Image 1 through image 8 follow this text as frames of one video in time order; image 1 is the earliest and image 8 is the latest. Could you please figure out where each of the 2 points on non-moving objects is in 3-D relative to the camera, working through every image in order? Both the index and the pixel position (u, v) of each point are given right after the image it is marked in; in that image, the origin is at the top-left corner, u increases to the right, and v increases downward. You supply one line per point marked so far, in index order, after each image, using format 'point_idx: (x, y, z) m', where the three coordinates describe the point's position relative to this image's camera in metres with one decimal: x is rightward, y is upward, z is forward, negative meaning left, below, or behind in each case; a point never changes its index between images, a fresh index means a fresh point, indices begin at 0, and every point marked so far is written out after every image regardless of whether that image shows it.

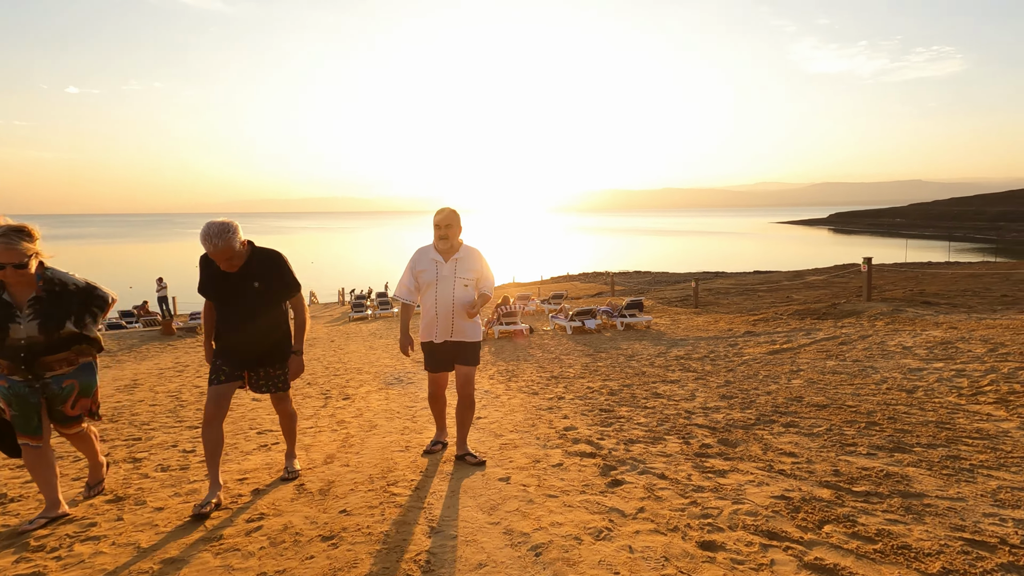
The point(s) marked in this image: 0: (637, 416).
0: (+1.2, -1.3, +5.4) m
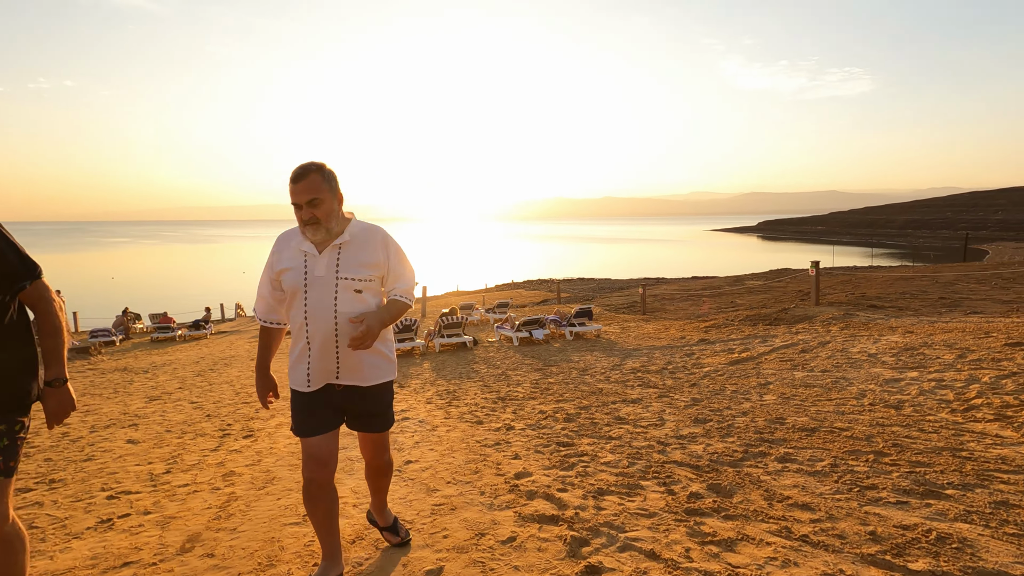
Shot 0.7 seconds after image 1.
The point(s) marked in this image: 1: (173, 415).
0: (+0.7, -1.4, +4.4) m
1: (-4.7, -1.8, +7.5) m
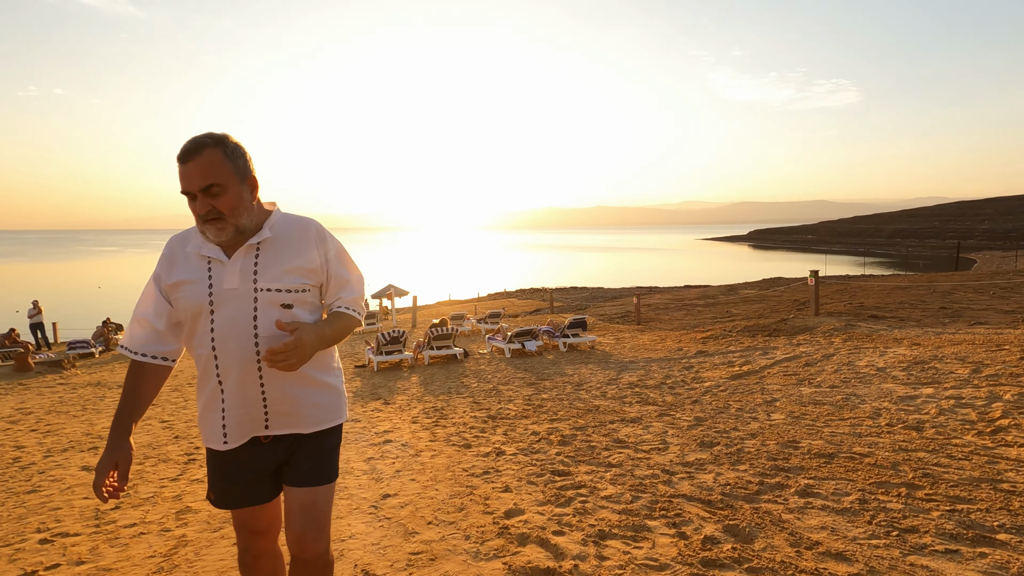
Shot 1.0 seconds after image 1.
0: (+0.7, -1.5, +4.0) m
1: (-4.8, -1.9, +6.9) m
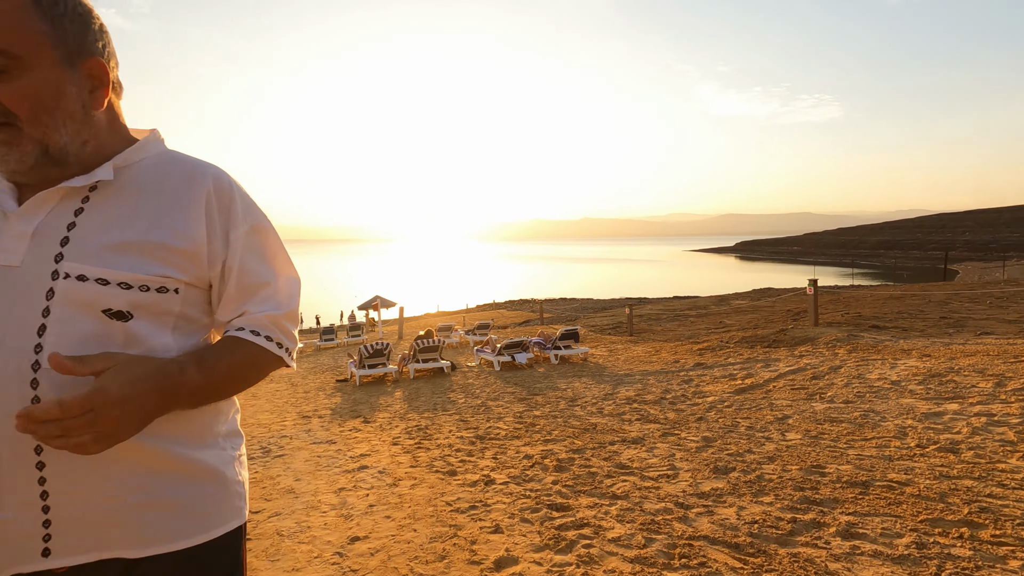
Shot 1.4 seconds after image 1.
0: (+0.6, -1.5, +3.4) m
1: (-4.9, -2.0, +6.3) m
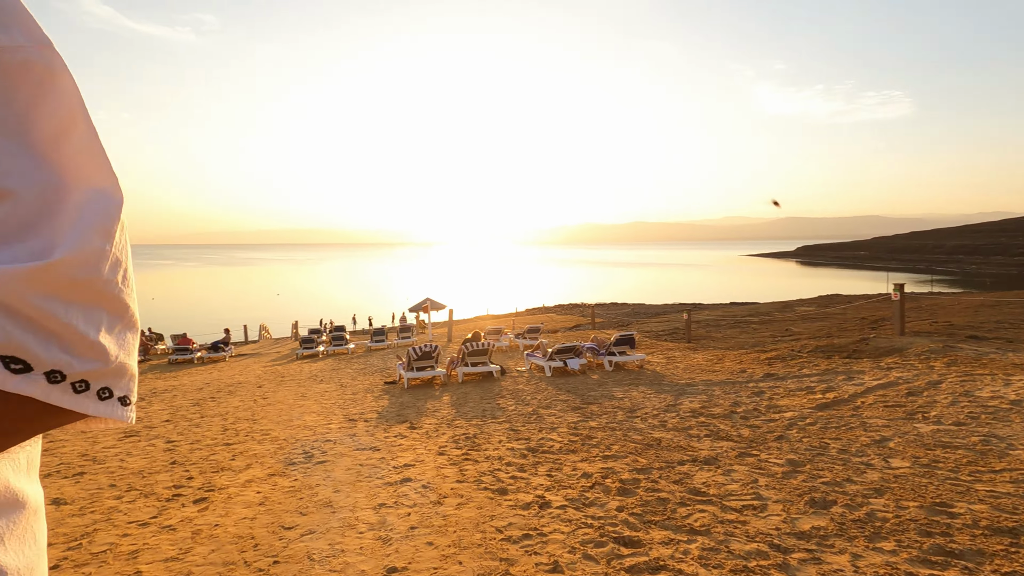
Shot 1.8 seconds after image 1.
0: (+0.9, -1.5, +2.9) m
1: (-4.3, -2.0, +6.2) m
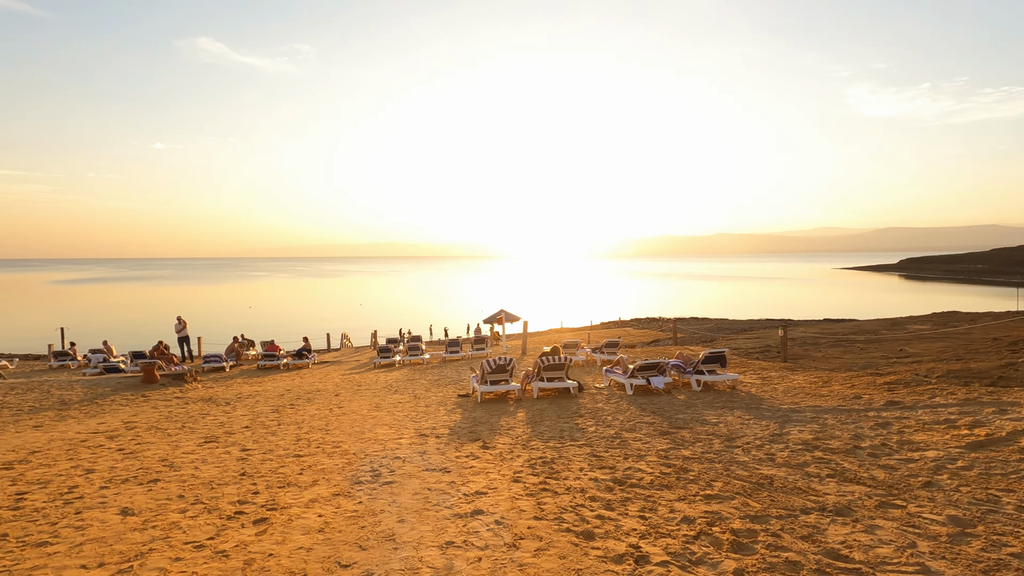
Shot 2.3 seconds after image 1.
0: (+1.3, -1.5, +2.1) m
1: (-3.5, -2.0, +6.1) m
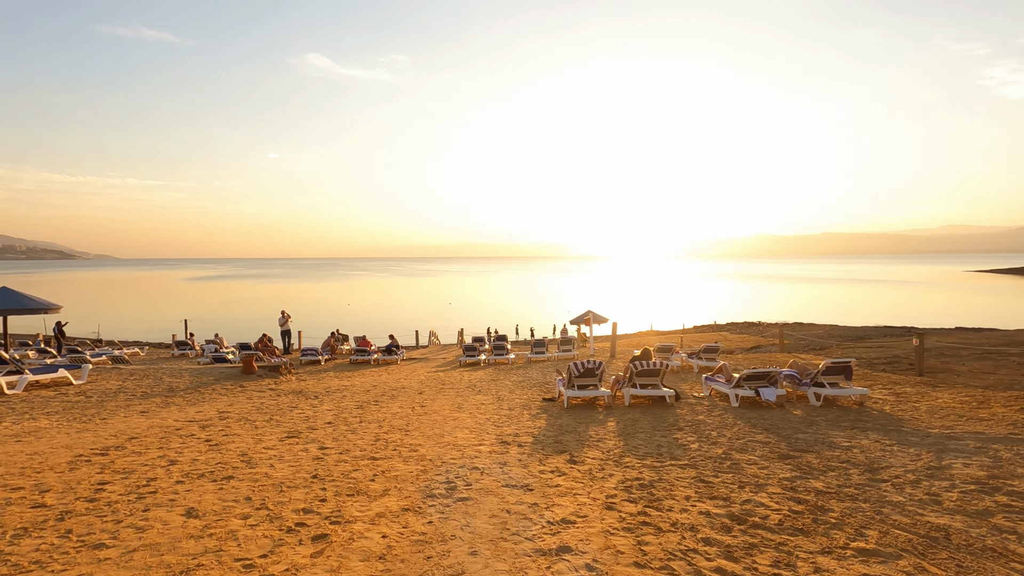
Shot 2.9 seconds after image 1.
0: (+1.6, -1.5, +1.2) m
1: (-2.5, -1.9, +5.8) m
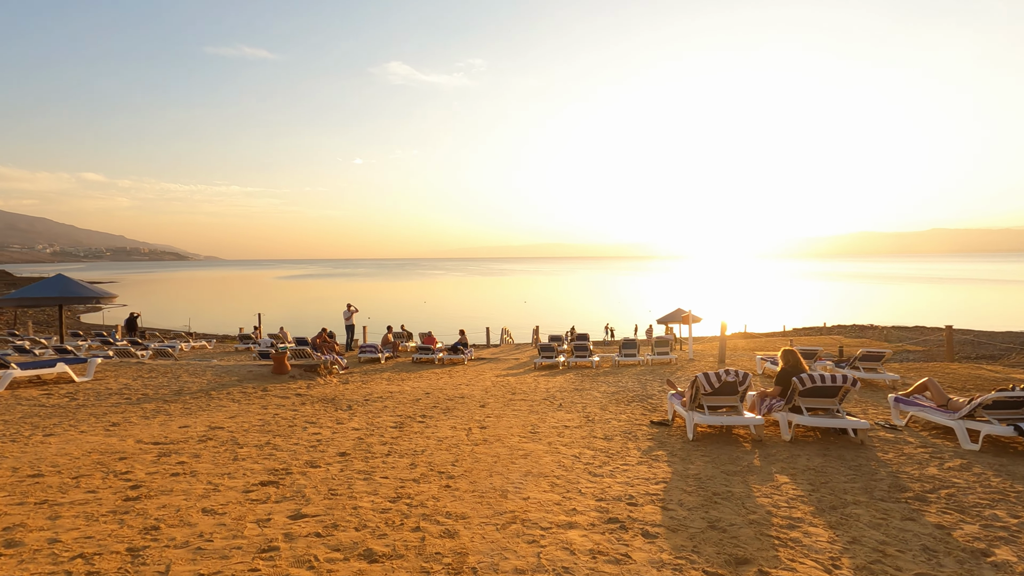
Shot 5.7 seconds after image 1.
0: (+1.6, -1.1, -2.3) m
1: (-1.8, -1.6, +2.9) m
